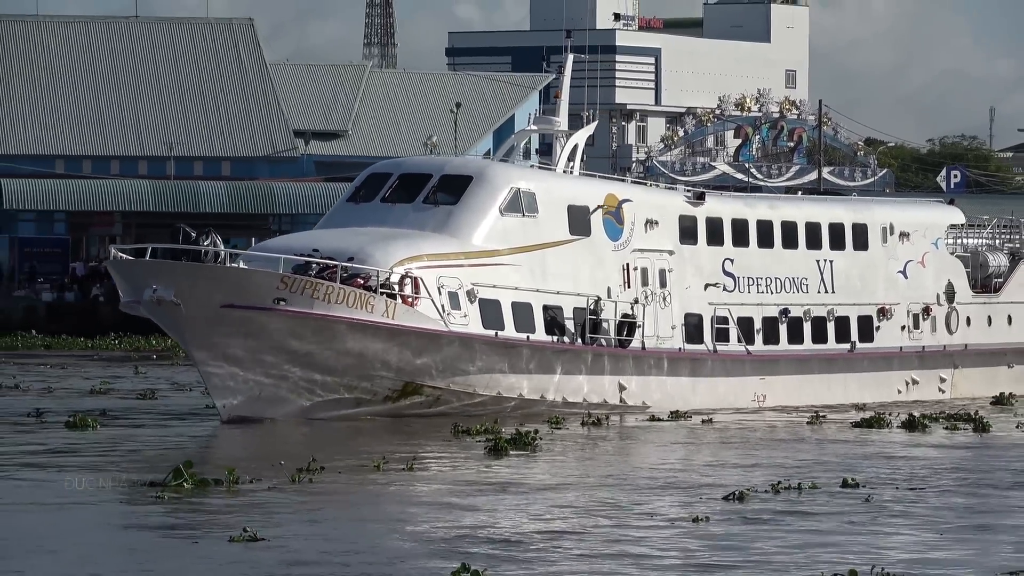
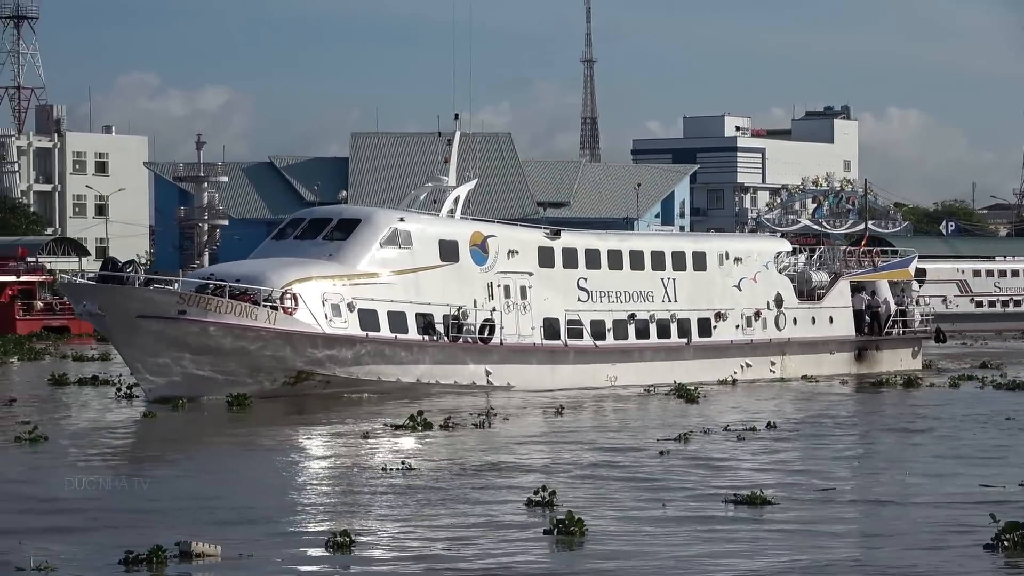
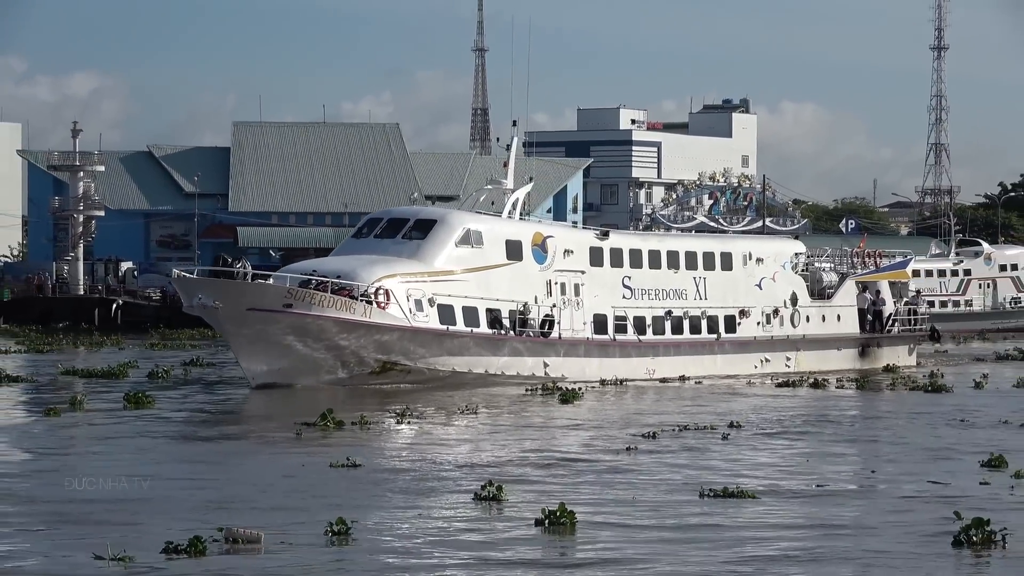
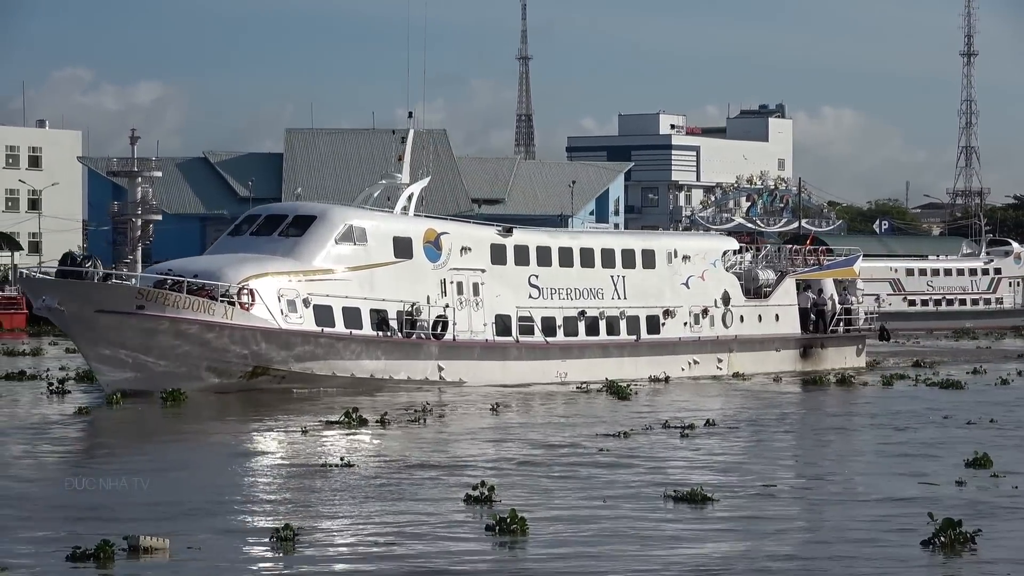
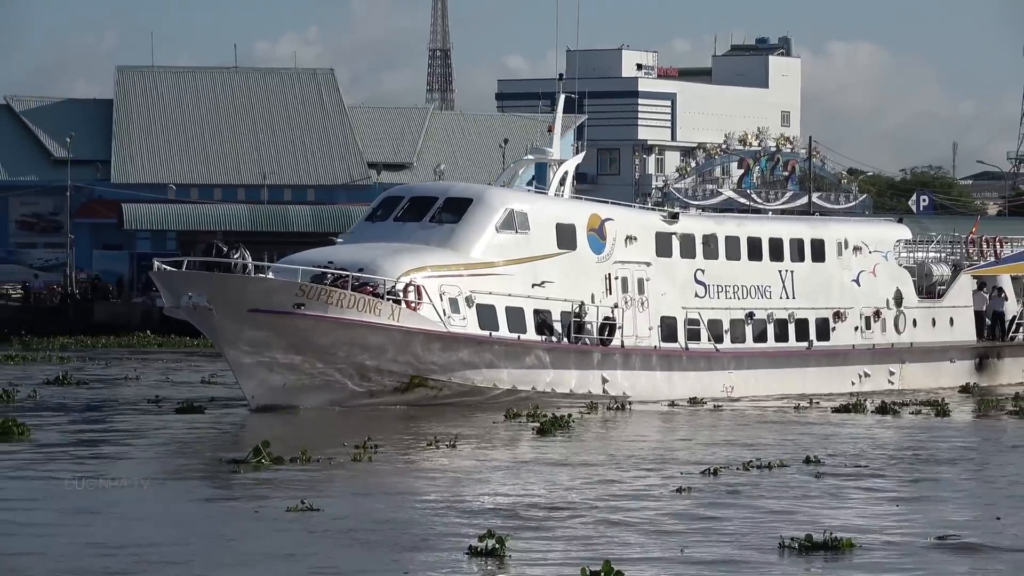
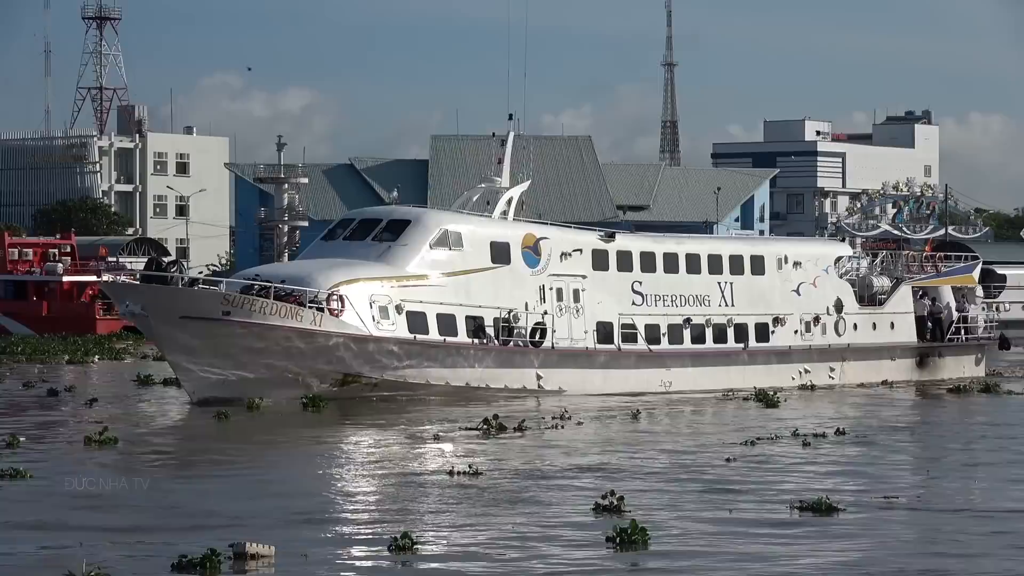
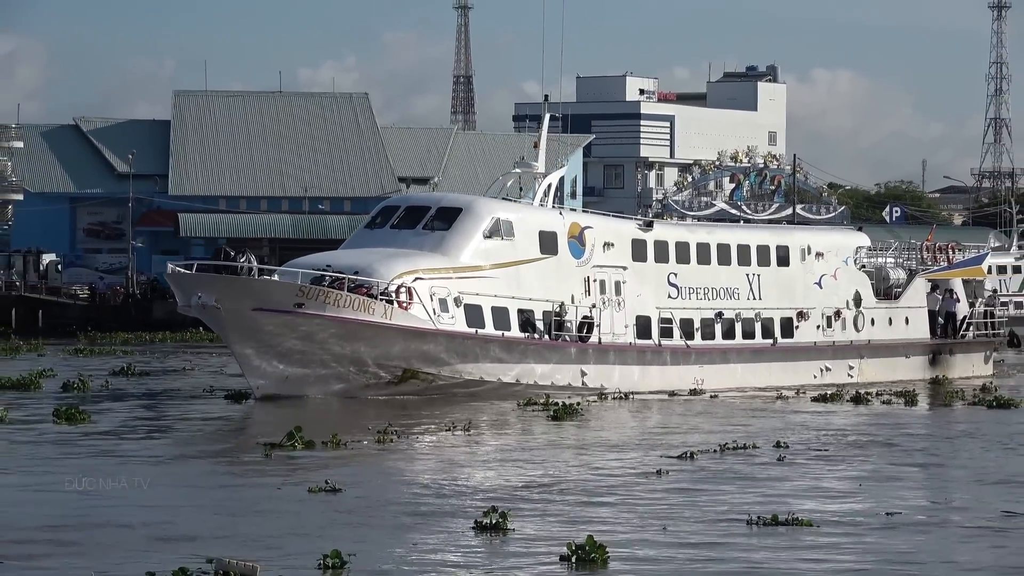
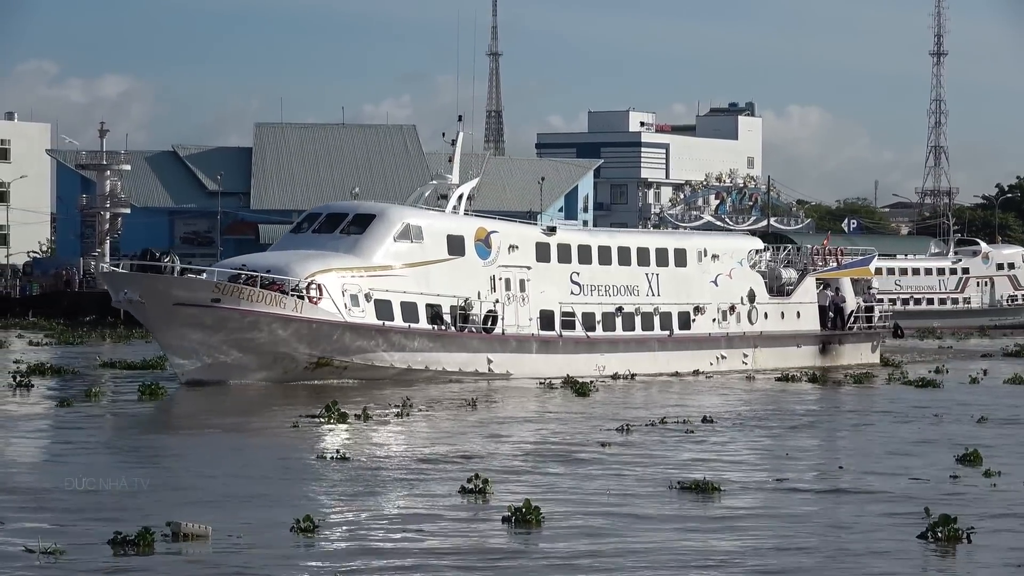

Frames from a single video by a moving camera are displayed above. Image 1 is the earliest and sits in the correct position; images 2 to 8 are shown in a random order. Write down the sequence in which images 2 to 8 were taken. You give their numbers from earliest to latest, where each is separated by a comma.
5, 7, 3, 8, 4, 2, 6
